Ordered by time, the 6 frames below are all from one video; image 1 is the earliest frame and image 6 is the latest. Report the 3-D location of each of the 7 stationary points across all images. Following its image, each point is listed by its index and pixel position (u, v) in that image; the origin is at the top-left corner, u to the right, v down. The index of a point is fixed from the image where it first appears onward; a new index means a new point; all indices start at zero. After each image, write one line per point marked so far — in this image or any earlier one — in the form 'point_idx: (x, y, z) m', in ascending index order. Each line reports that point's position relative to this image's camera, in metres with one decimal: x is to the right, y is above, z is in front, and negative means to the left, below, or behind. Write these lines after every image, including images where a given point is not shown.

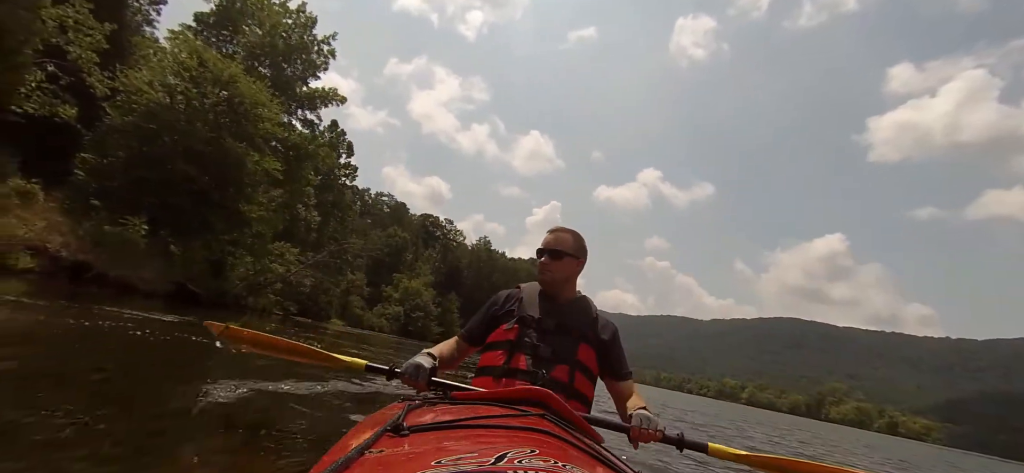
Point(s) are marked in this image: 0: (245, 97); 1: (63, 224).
0: (-7.8, +4.0, +14.5) m
1: (-9.4, +0.2, +10.5) m
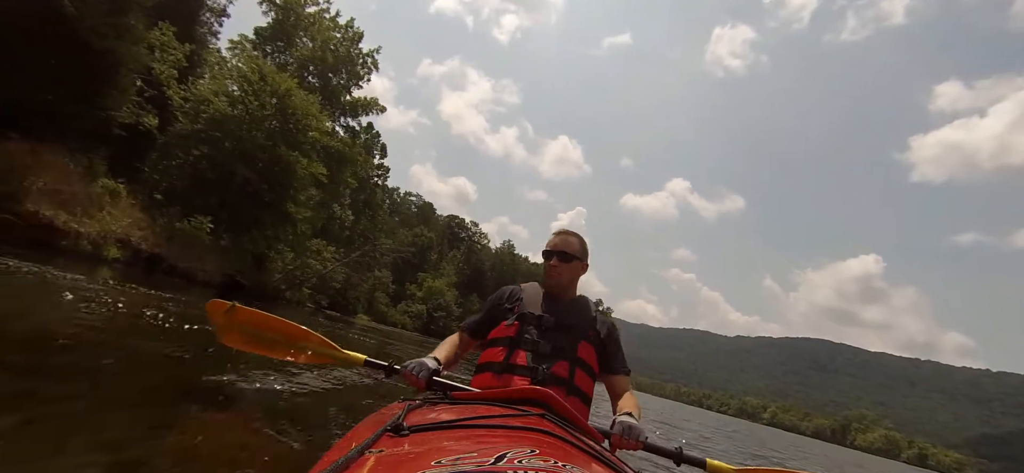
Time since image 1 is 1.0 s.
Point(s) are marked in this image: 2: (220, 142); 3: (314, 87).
0: (-6.8, +4.0, +15.8) m
1: (-8.9, +0.3, +11.9) m
2: (-9.0, +2.8, +15.1) m
3: (-7.9, +6.0, +19.7) m
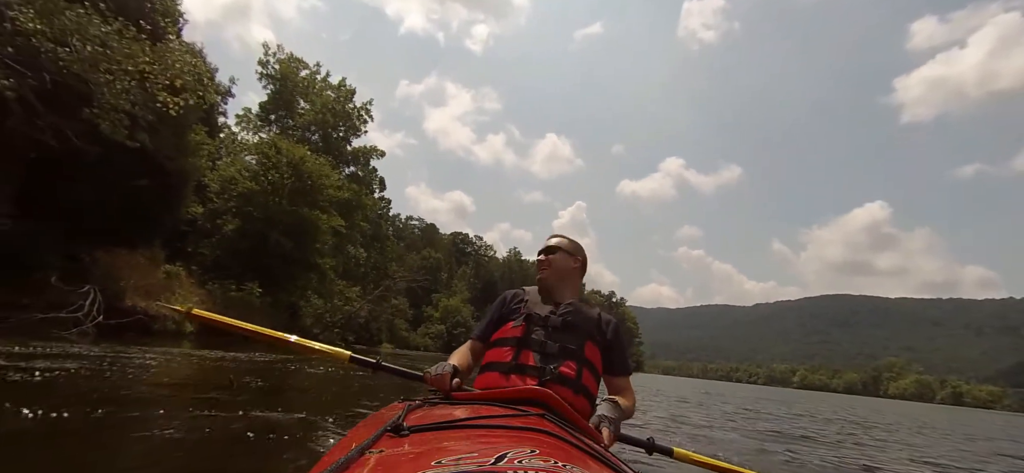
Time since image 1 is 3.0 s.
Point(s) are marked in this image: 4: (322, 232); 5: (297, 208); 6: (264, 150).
0: (-7.1, +2.2, +17.6) m
1: (-8.6, -1.6, +13.6) m
2: (-9.1, +0.7, +16.9) m
3: (-8.5, +4.0, +21.5) m
4: (-6.9, +0.2, +17.9) m
5: (-7.6, +1.0, +17.3) m
6: (-8.8, +3.0, +17.4) m
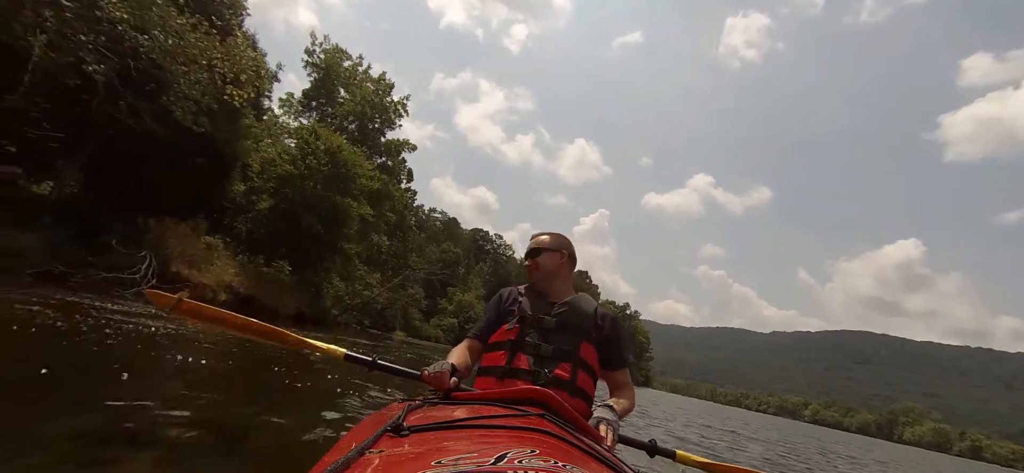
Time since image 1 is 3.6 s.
0: (-6.2, +2.8, +18.4) m
1: (-8.2, -0.9, +14.5) m
2: (-8.3, +1.5, +17.8) m
3: (-7.2, +4.6, +22.4) m
4: (-6.1, +0.7, +18.7) m
5: (-6.8, +1.6, +18.1) m
6: (-7.8, +3.7, +18.3) m
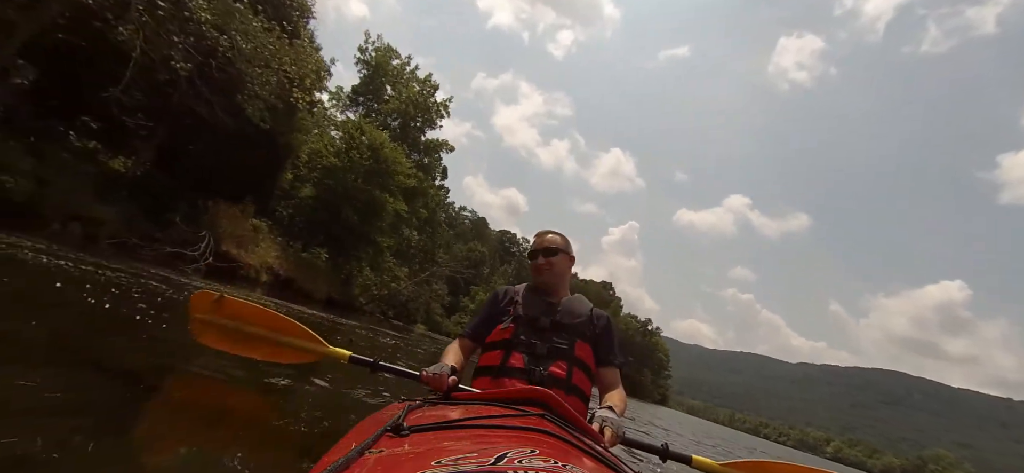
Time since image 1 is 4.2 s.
0: (-4.8, +3.0, +19.2) m
1: (-7.4, -0.5, +15.4) m
2: (-7.1, +1.9, +18.7) m
3: (-5.5, +5.0, +23.2) m
4: (-5.0, +0.9, +19.5) m
5: (-5.5, +1.9, +18.9) m
6: (-6.3, +4.1, +19.2) m
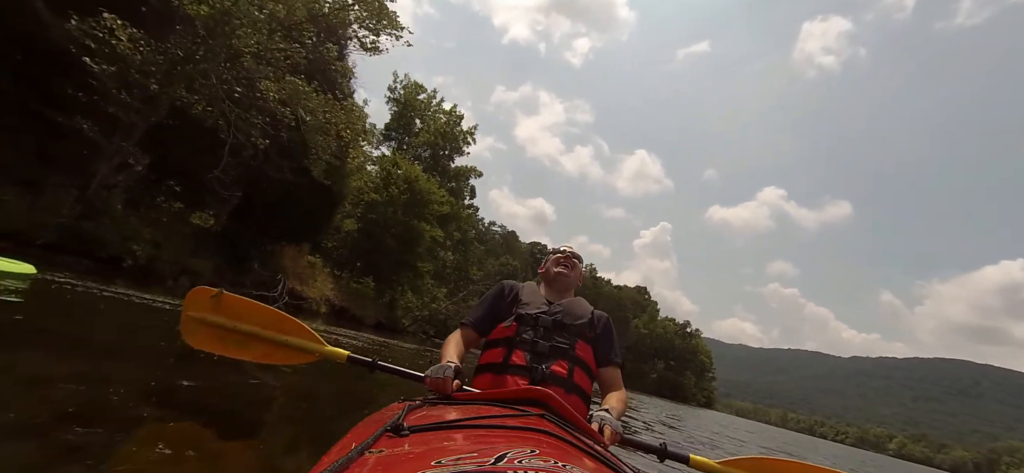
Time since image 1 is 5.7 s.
0: (-3.8, +2.0, +20.7) m
1: (-6.2, -1.6, +16.9) m
2: (-5.9, +0.7, +20.3) m
3: (-4.3, +3.8, +24.7) m
4: (-3.7, -0.1, +20.9) m
5: (-4.4, +0.8, +20.4) m
6: (-5.3, +2.9, +20.7) m
